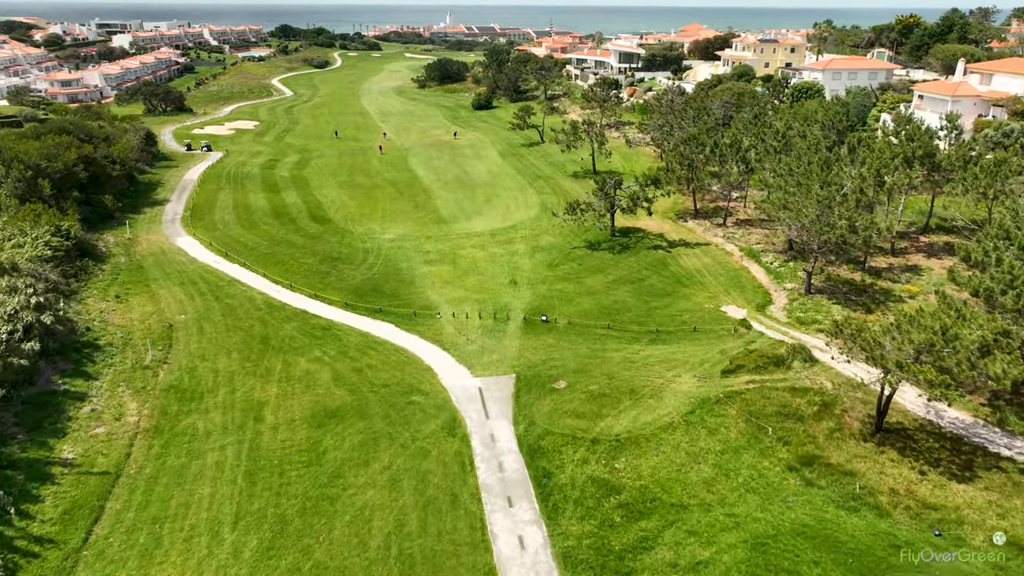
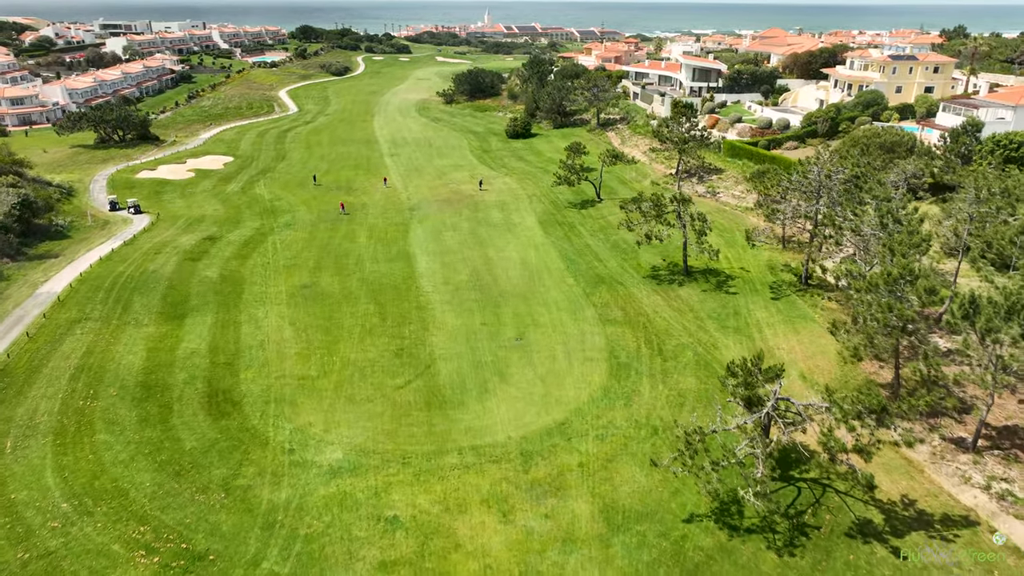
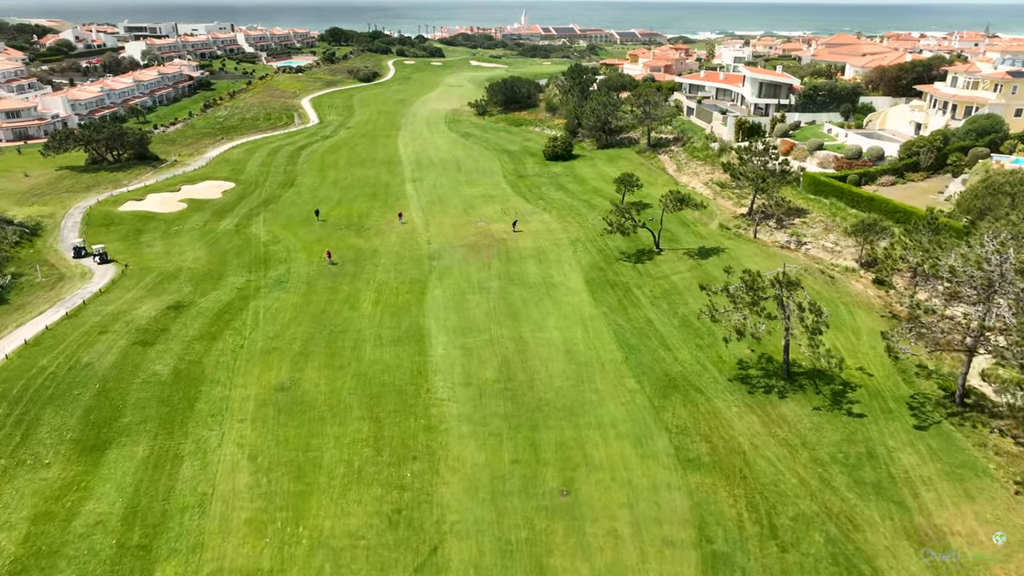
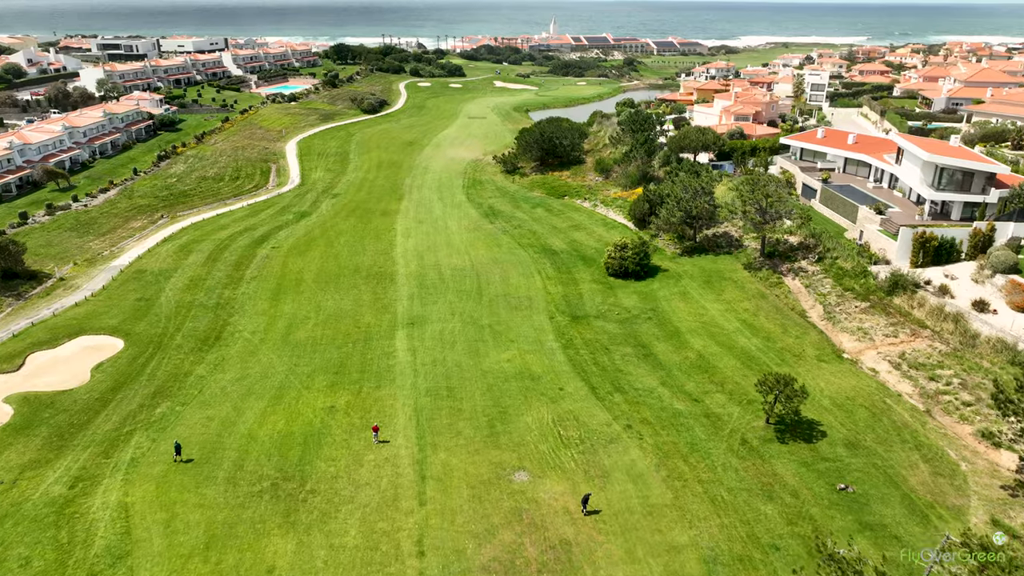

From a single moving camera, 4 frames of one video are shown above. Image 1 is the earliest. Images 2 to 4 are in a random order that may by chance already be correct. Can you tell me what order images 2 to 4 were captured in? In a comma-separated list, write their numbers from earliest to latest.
2, 3, 4
